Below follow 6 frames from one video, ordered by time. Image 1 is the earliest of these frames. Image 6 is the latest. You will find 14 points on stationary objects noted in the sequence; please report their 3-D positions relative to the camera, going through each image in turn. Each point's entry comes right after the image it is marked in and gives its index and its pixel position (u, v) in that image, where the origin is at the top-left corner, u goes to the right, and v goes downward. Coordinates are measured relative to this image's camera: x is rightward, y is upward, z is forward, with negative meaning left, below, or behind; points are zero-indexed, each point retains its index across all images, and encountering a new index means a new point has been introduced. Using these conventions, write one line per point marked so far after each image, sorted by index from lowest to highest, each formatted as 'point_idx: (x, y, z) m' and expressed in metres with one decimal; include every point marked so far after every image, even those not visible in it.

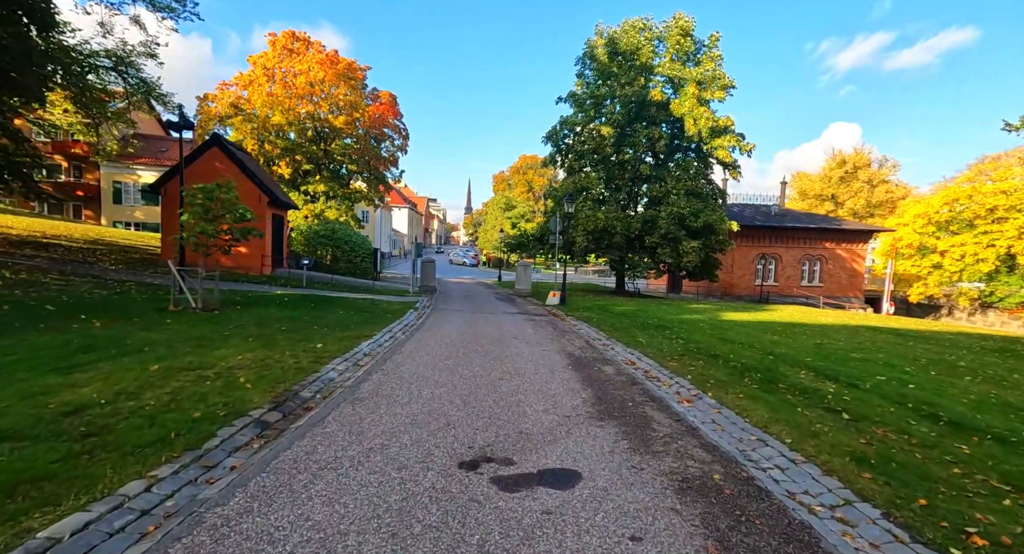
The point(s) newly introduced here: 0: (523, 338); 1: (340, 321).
0: (+0.2, -1.4, +10.8) m
1: (-4.1, -1.1, +11.4) m
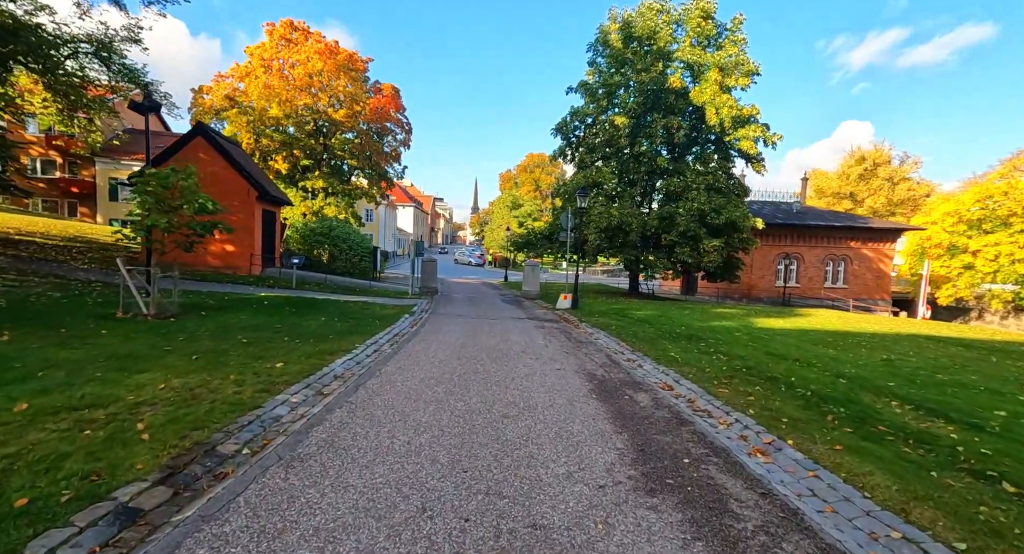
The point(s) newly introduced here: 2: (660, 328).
0: (+0.4, -1.4, +9.1) m
1: (-3.9, -1.1, +9.8) m
2: (+3.8, -1.3, +12.4) m
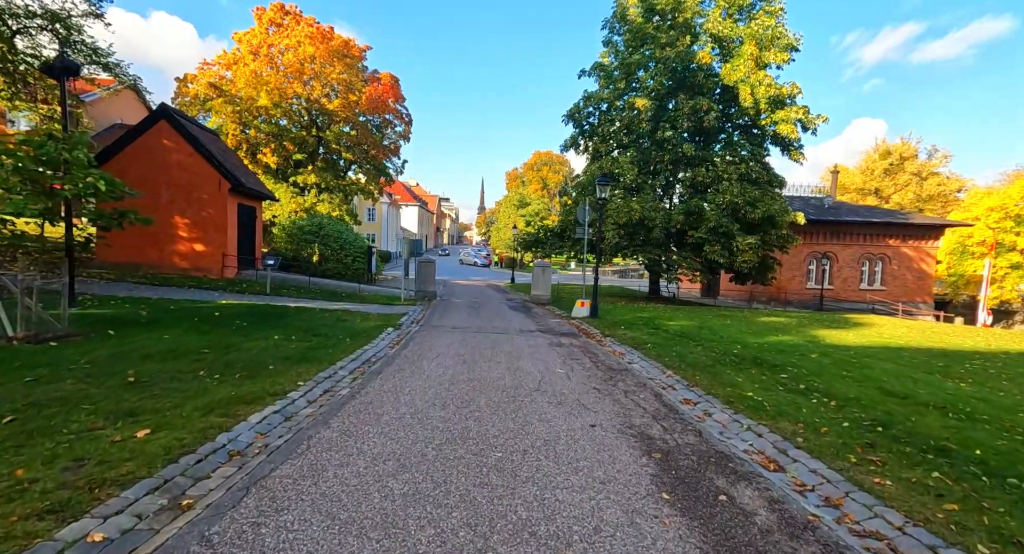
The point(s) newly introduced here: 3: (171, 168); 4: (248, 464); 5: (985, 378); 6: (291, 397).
0: (+0.5, -1.5, +6.4) m
1: (-3.8, -1.2, +7.2) m
2: (+4.0, -1.4, +9.7) m
3: (-12.8, +4.1, +18.0) m
4: (-2.1, -1.5, +3.8) m
5: (+7.4, -1.6, +7.6) m
6: (-2.6, -1.4, +5.5) m
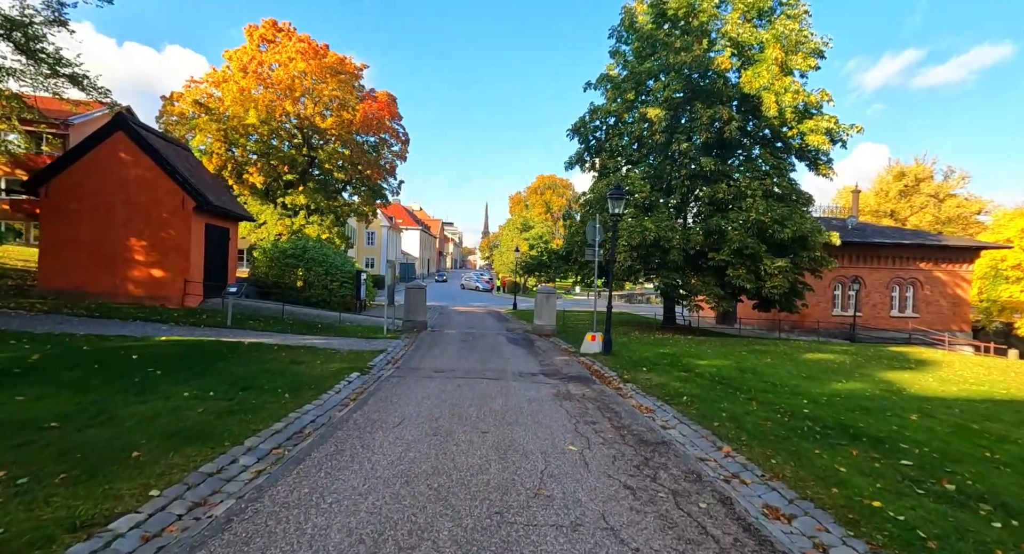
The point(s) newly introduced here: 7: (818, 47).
0: (+0.4, -1.9, +4.1) m
1: (-3.9, -1.6, +4.9) m
2: (+3.9, -1.9, +7.3) m
3: (-12.9, +3.1, +16.0) m
4: (-2.2, -1.7, +1.5) m
5: (+7.3, -2.0, +5.2) m
6: (-2.7, -1.7, +3.2) m
7: (+12.3, +9.2, +19.3) m
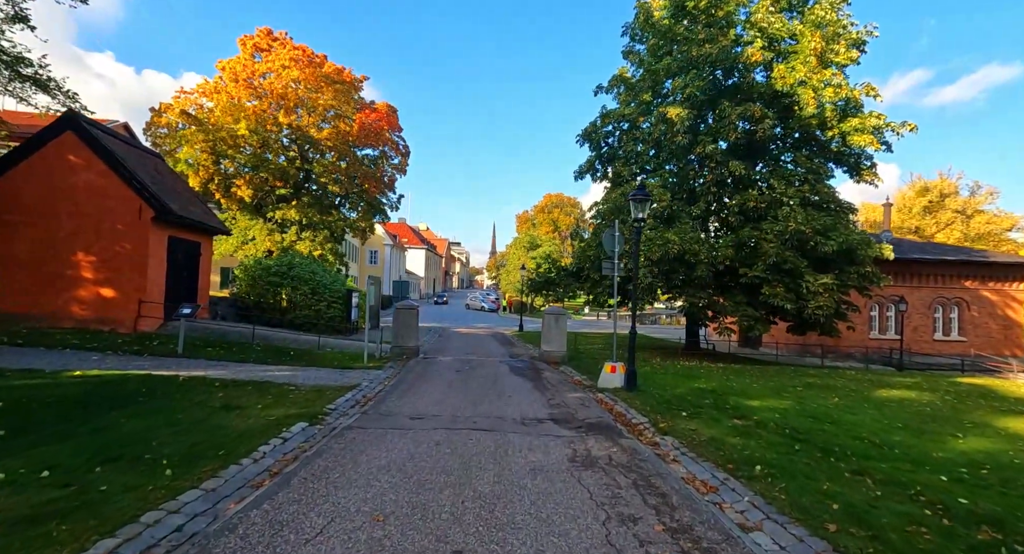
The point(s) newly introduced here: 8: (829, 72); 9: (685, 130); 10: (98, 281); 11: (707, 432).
0: (+0.3, -1.9, +1.7) m
1: (-4.0, -1.7, +2.6) m
2: (+3.9, -2.1, +4.9) m
3: (-12.8, +2.5, +14.1) m
4: (-2.4, -1.6, -0.8) m
5: (+7.2, -2.0, +2.7) m
6: (-2.8, -1.7, +0.9) m
7: (+12.5, +8.6, +17.2) m
8: (+10.9, +7.1, +16.6) m
9: (+6.5, +5.5, +18.1) m
10: (-12.1, -0.1, +14.0) m
11: (+2.9, -2.3, +7.2) m
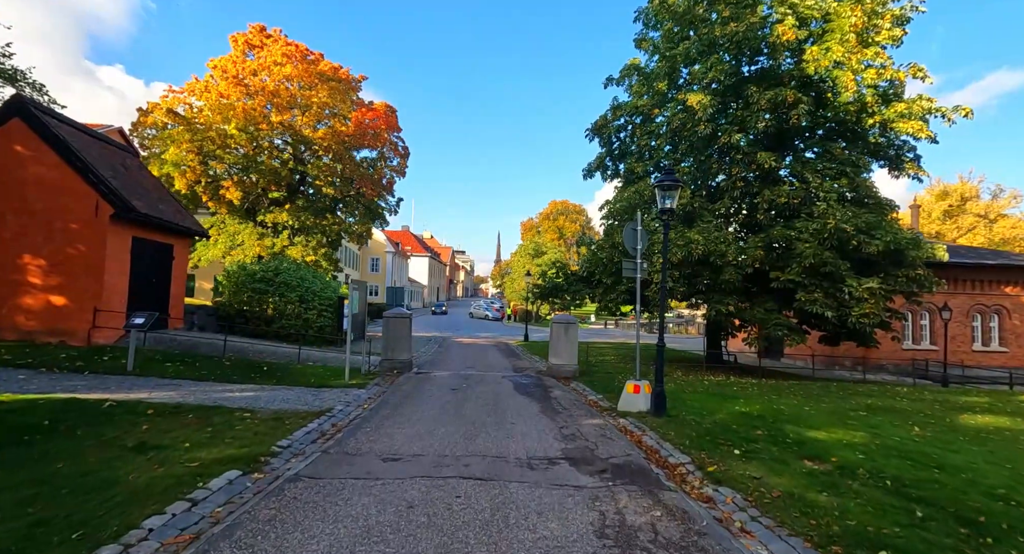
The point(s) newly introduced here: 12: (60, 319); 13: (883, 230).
0: (+0.3, -1.8, -0.1) m
1: (-4.0, -1.6, +0.8) m
2: (+3.9, -2.0, +3.1) m
3: (-12.7, +2.4, +12.5) m
4: (-2.4, -1.5, -2.6) m
5: (+7.2, -1.9, +0.8) m
6: (-2.8, -1.6, -0.8) m
7: (+12.6, +8.4, +15.5) m
8: (+11.1, +7.0, +14.8) m
9: (+6.6, +5.4, +16.4) m
10: (-12.0, -0.2, +12.4) m
11: (+3.0, -2.3, +5.4) m
12: (-11.6, -1.1, +12.3) m
13: (+11.3, +1.4, +14.6) m
